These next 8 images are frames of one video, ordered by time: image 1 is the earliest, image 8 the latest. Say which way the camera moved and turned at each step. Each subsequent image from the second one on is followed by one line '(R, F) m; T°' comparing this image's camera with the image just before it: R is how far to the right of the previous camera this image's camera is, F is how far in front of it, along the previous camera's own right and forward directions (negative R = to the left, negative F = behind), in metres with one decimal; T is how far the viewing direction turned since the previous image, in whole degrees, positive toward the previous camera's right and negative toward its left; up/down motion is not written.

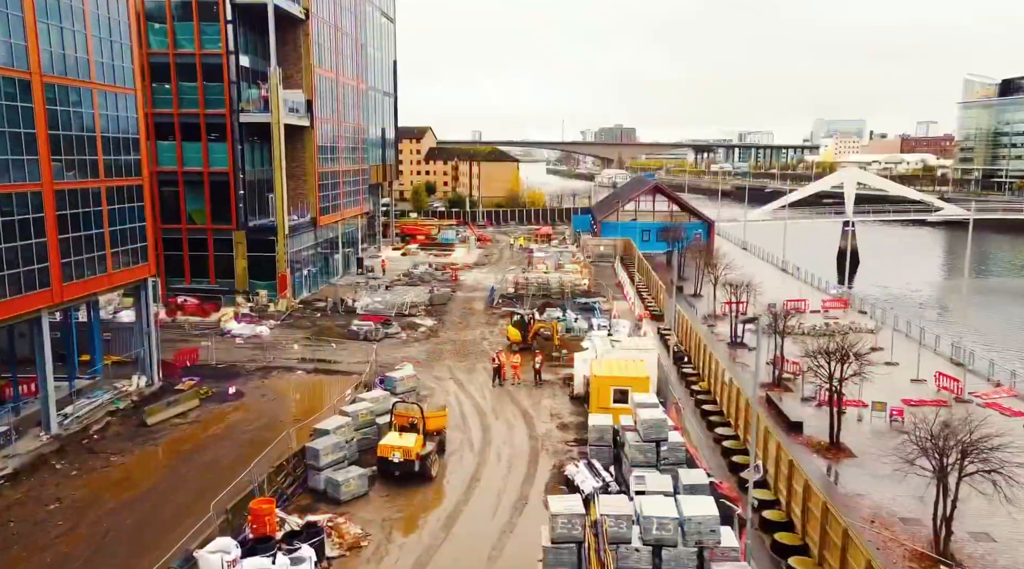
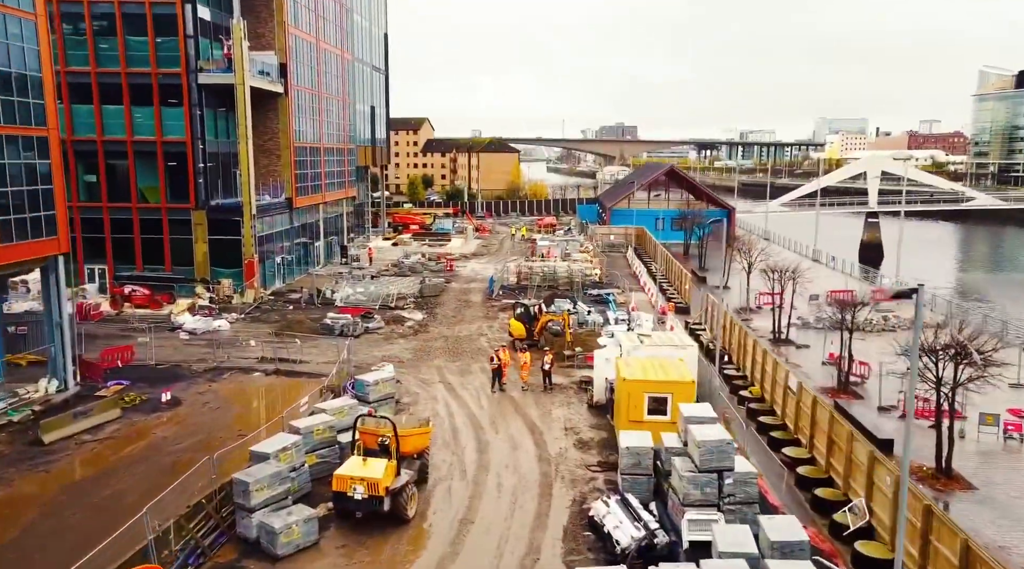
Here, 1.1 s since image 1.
(-0.1, +6.5) m; 0°
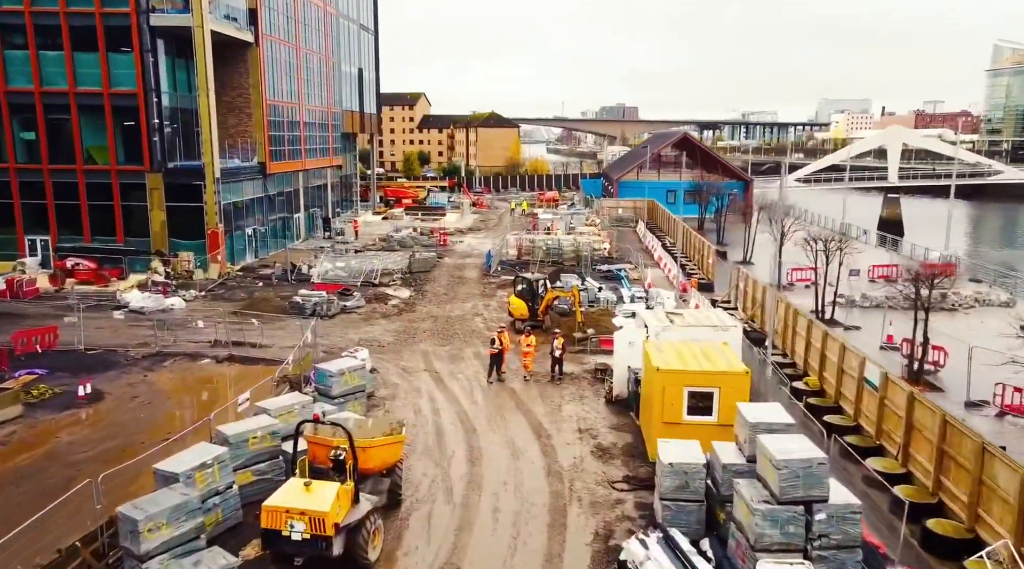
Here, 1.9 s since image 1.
(0.0, +5.0) m; 0°
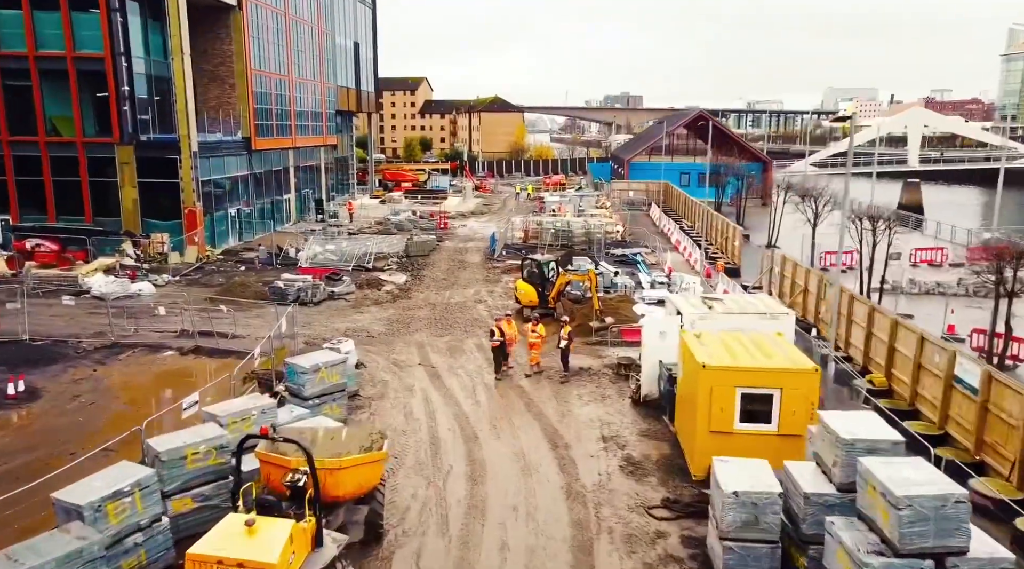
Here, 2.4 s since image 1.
(-0.1, +3.3) m; 0°
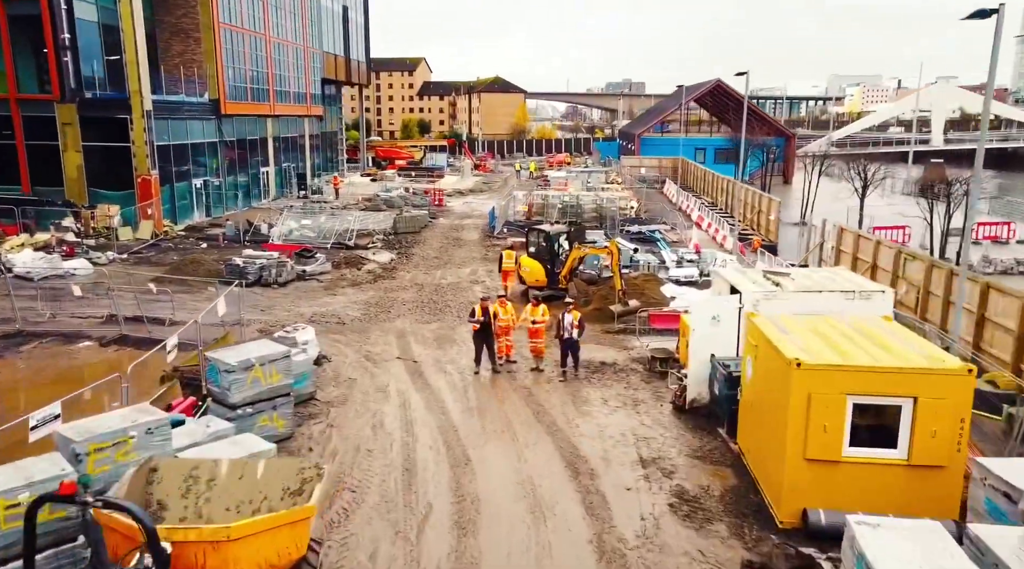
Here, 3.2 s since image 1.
(0.0, +4.4) m; 0°
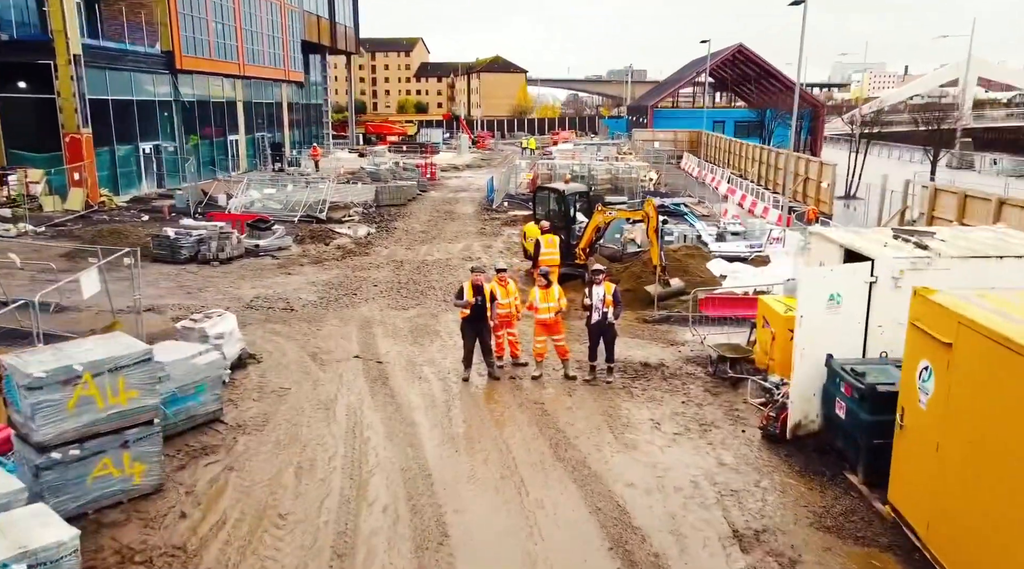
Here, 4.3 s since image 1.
(0.0, +4.8) m; 0°
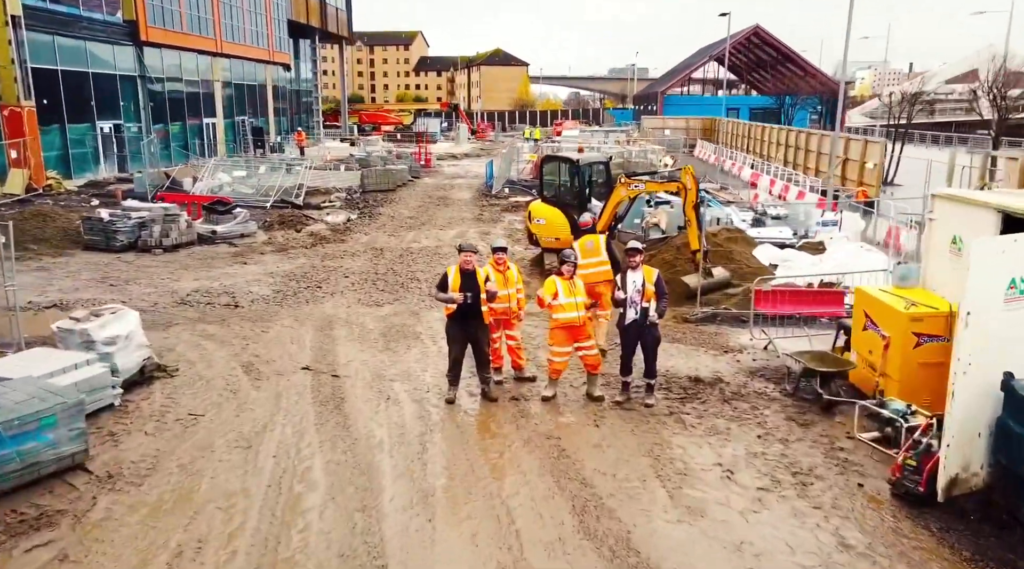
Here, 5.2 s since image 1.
(0.0, +3.1) m; 0°
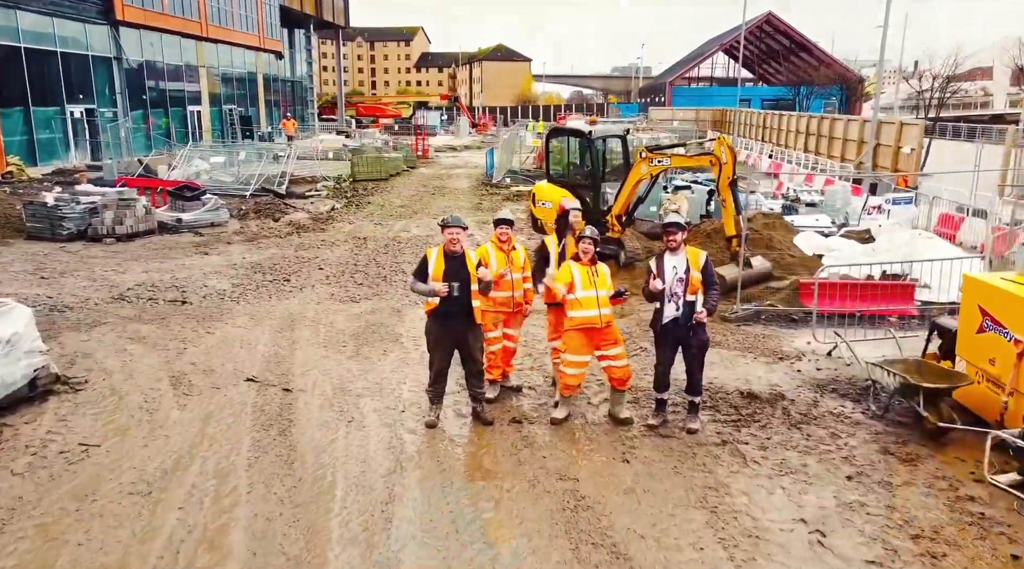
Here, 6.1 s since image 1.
(0.0, +1.9) m; 0°
